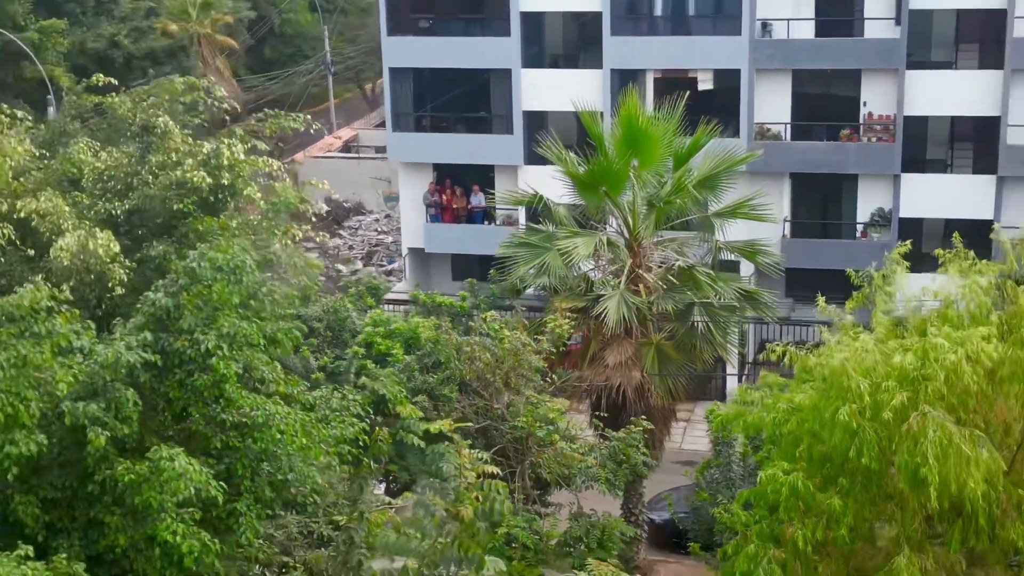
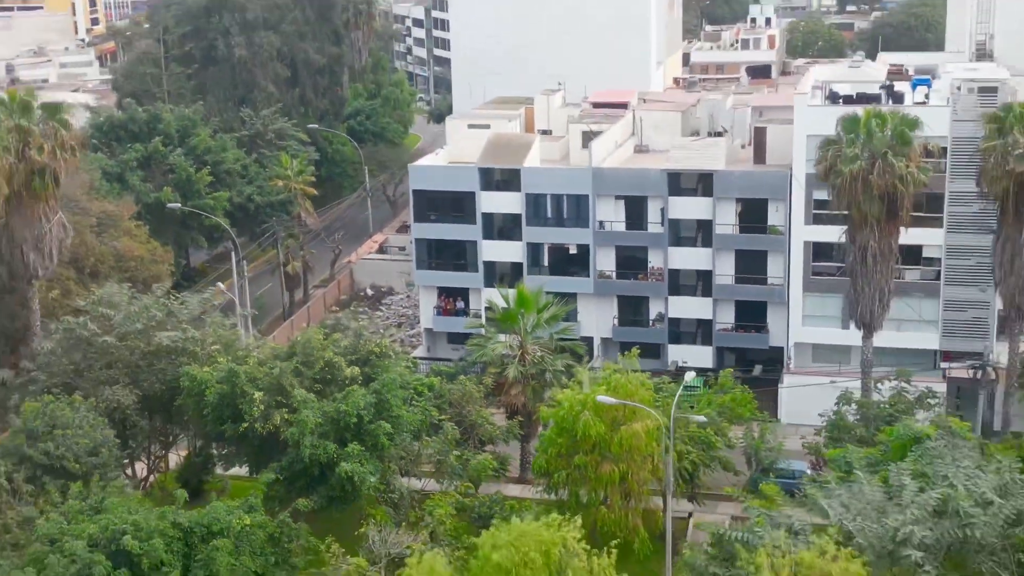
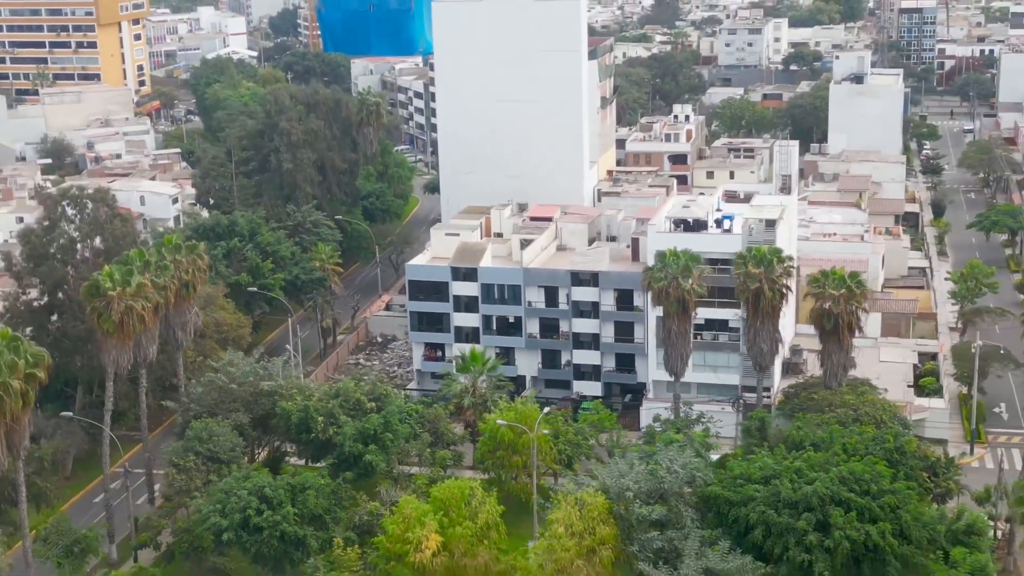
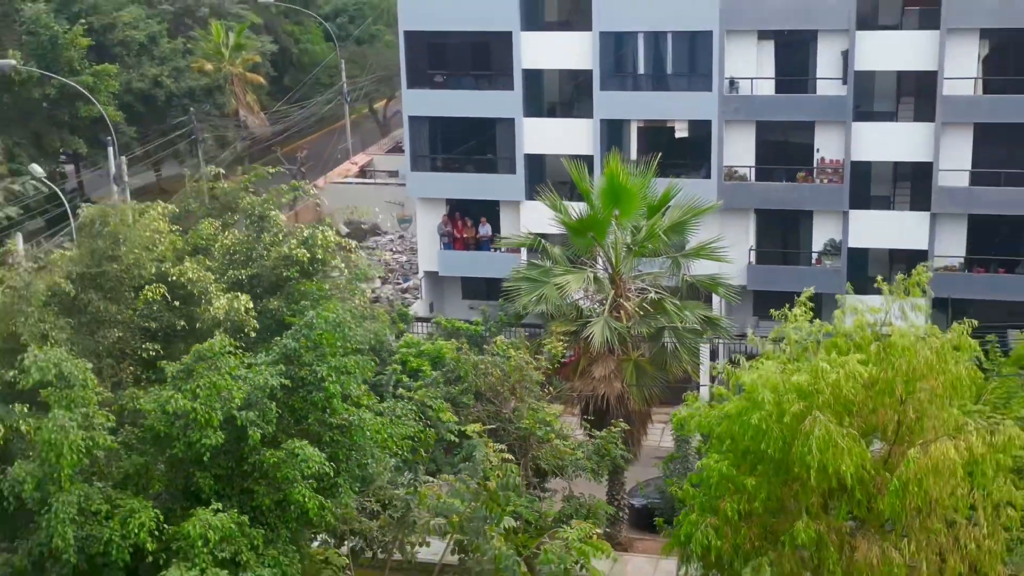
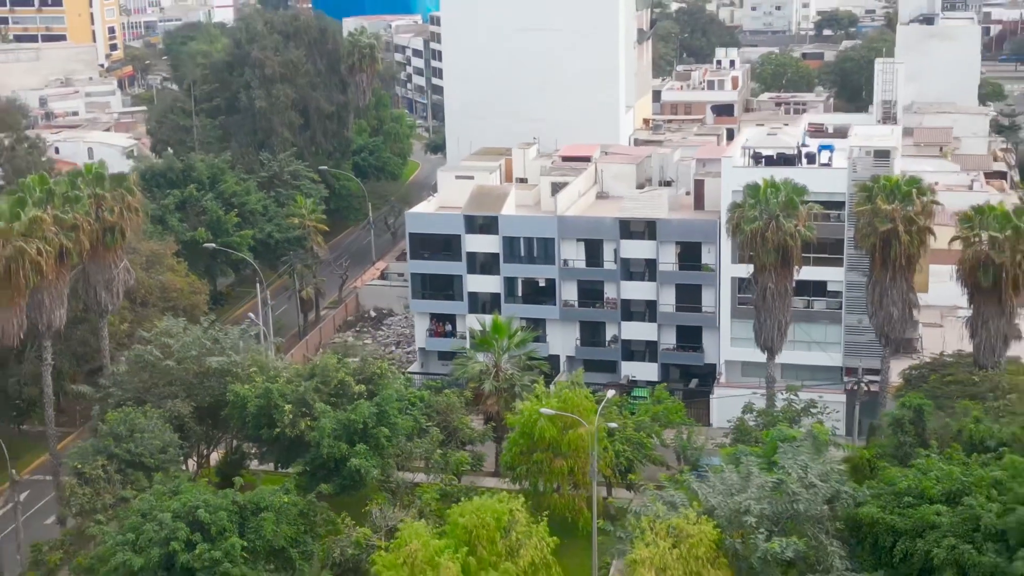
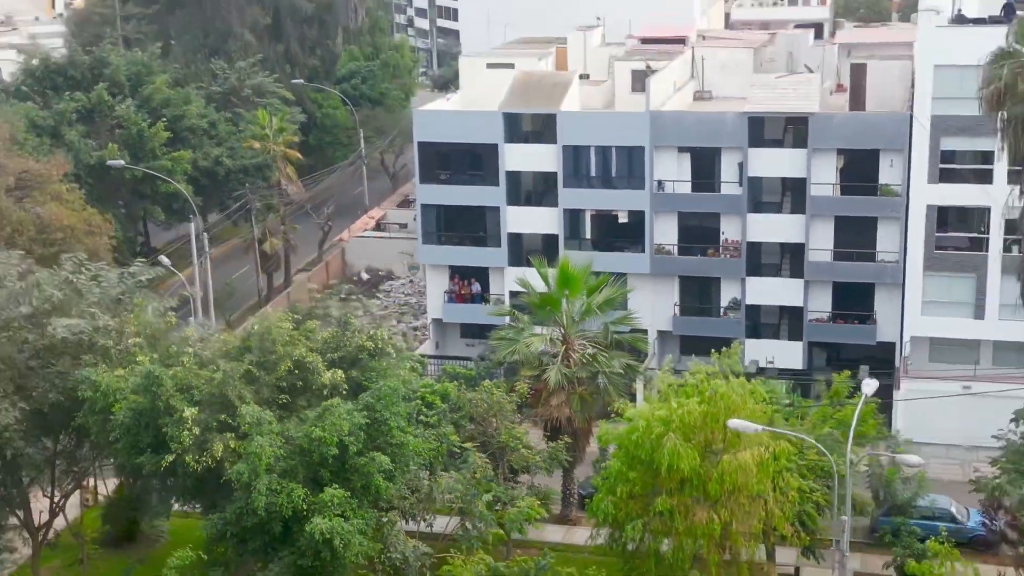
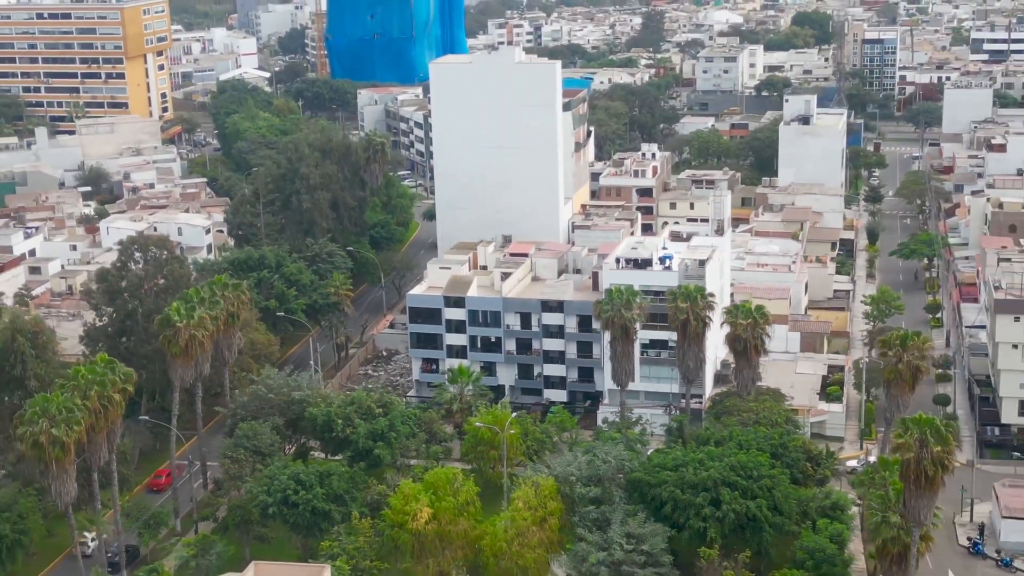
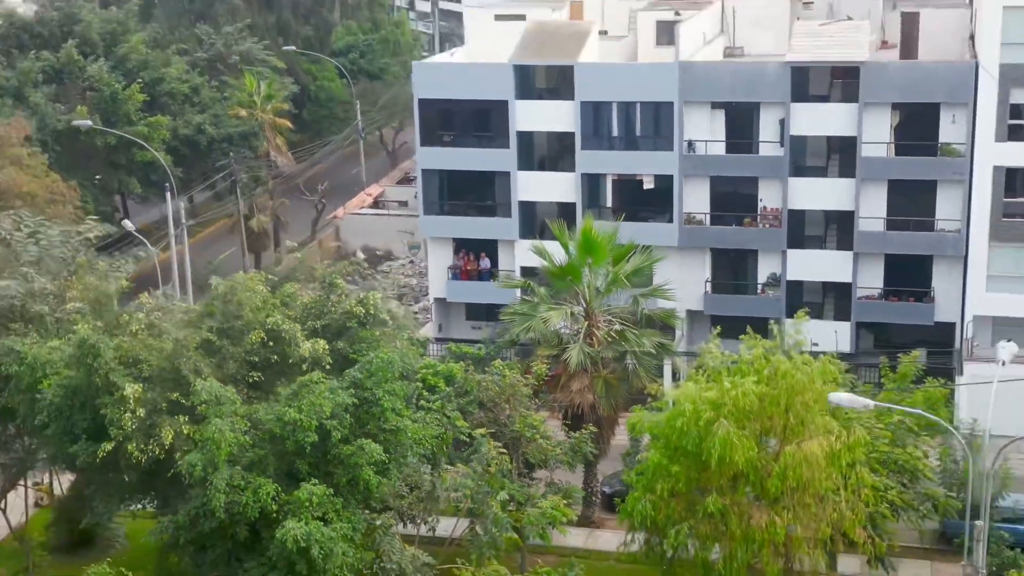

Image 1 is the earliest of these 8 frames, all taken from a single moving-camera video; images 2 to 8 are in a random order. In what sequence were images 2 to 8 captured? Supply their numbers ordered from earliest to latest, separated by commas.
4, 8, 6, 2, 5, 3, 7
